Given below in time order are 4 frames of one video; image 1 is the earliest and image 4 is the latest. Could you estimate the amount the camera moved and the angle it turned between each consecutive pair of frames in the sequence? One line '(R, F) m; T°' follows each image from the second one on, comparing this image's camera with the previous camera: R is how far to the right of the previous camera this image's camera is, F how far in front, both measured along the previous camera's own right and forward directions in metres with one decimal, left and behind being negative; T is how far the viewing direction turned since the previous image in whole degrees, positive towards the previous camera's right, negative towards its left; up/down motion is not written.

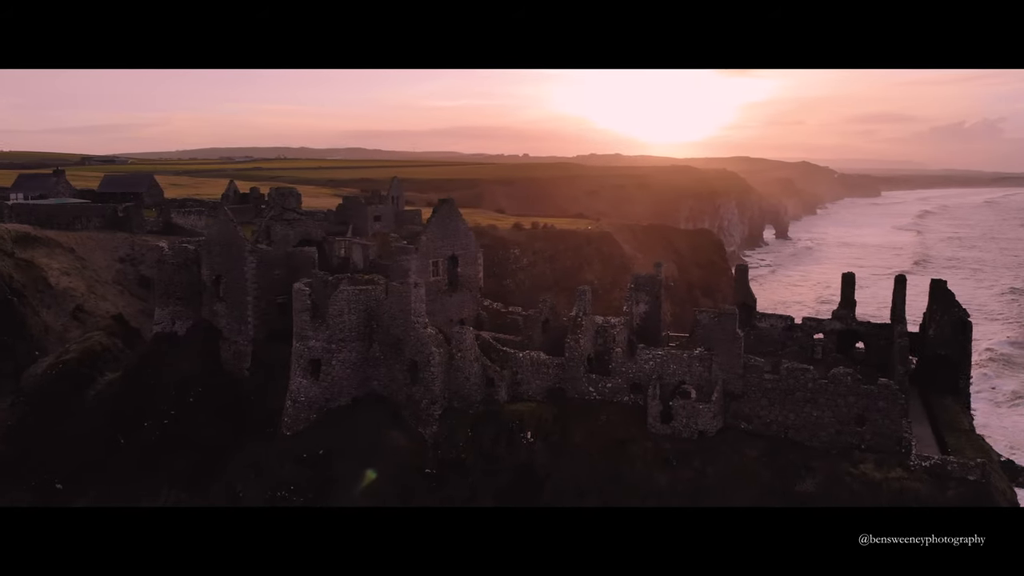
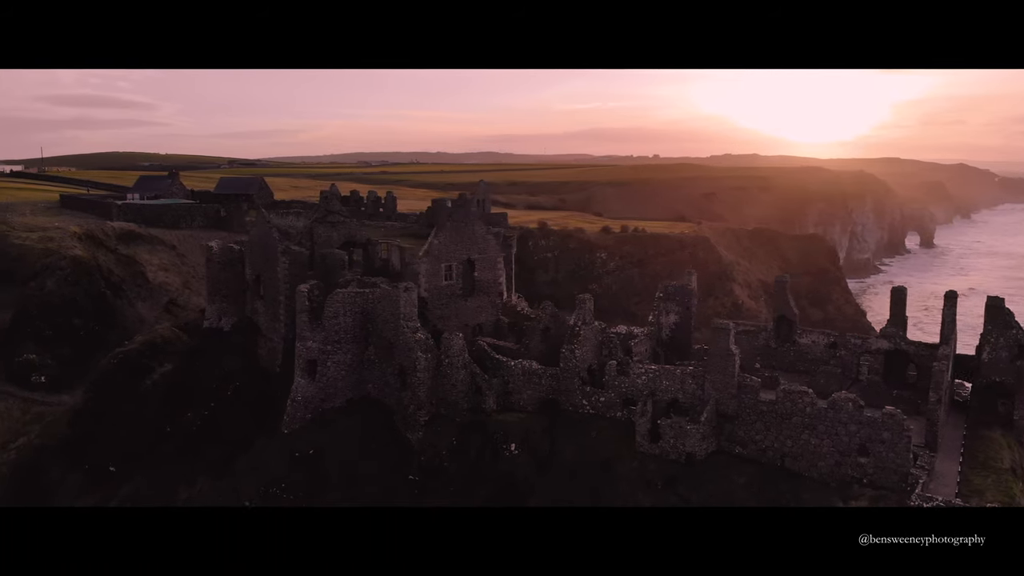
(+4.3, +1.1) m; -10°
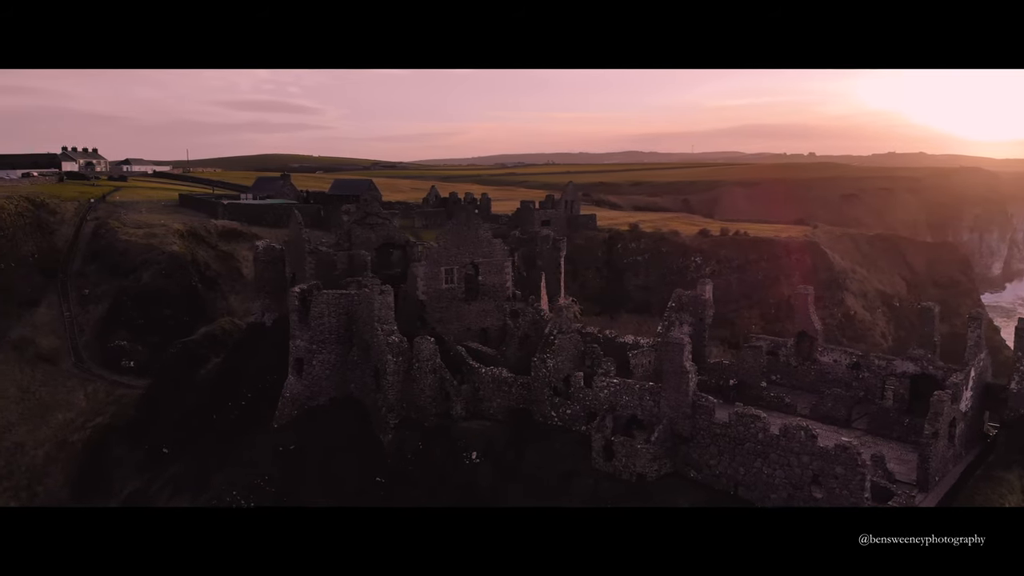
(+5.3, +1.0) m; -11°
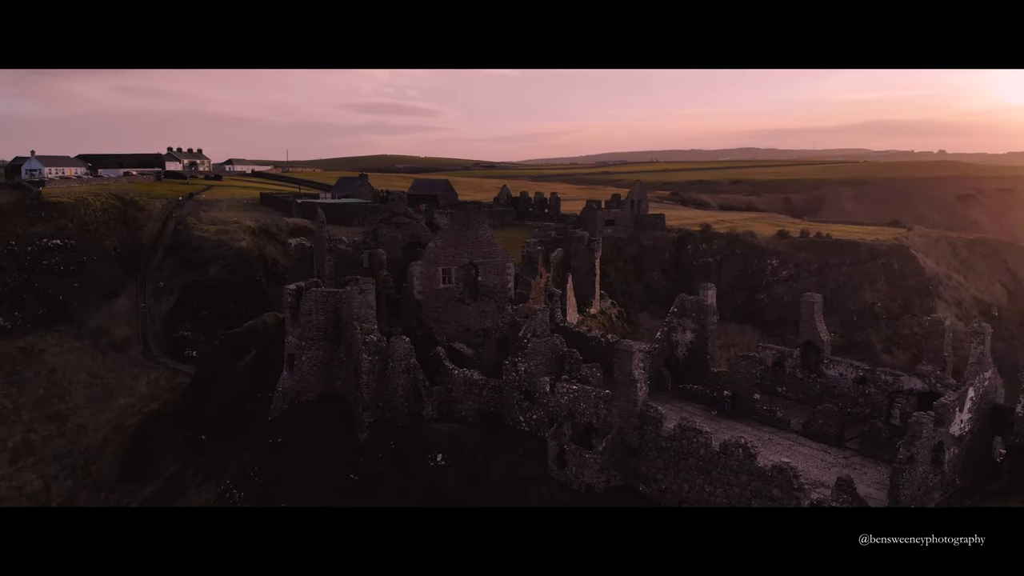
(+4.1, +0.7) m; -8°
